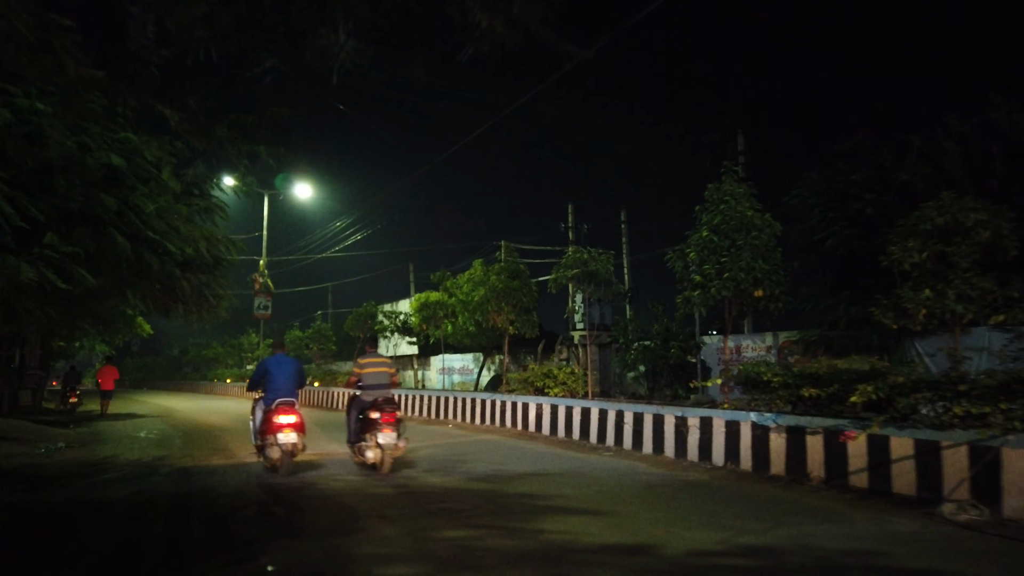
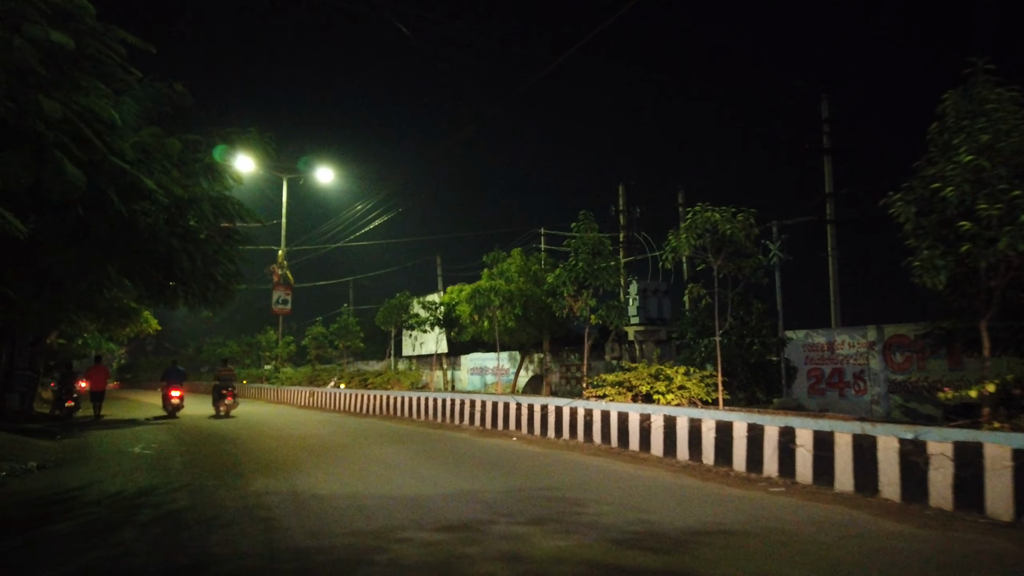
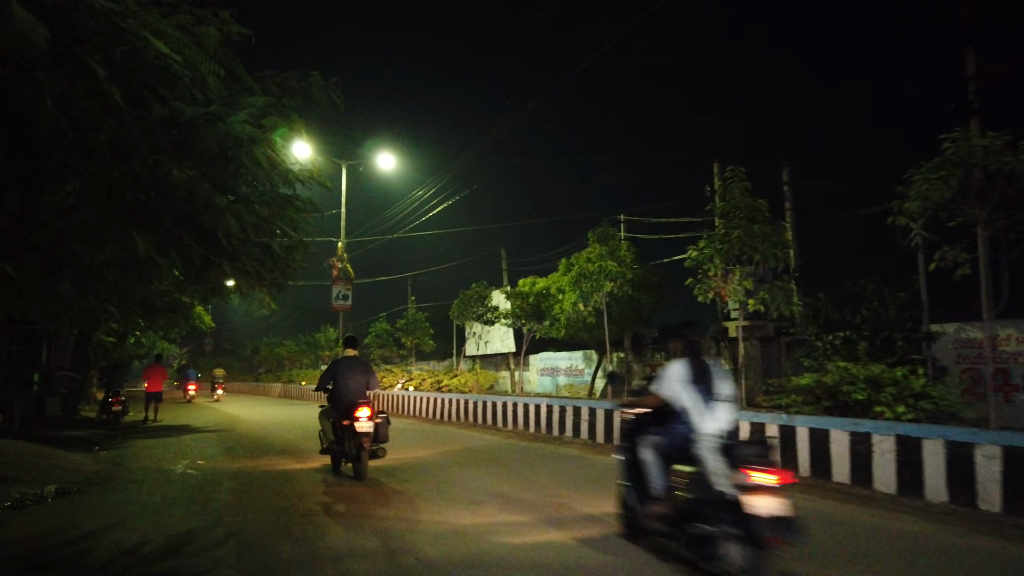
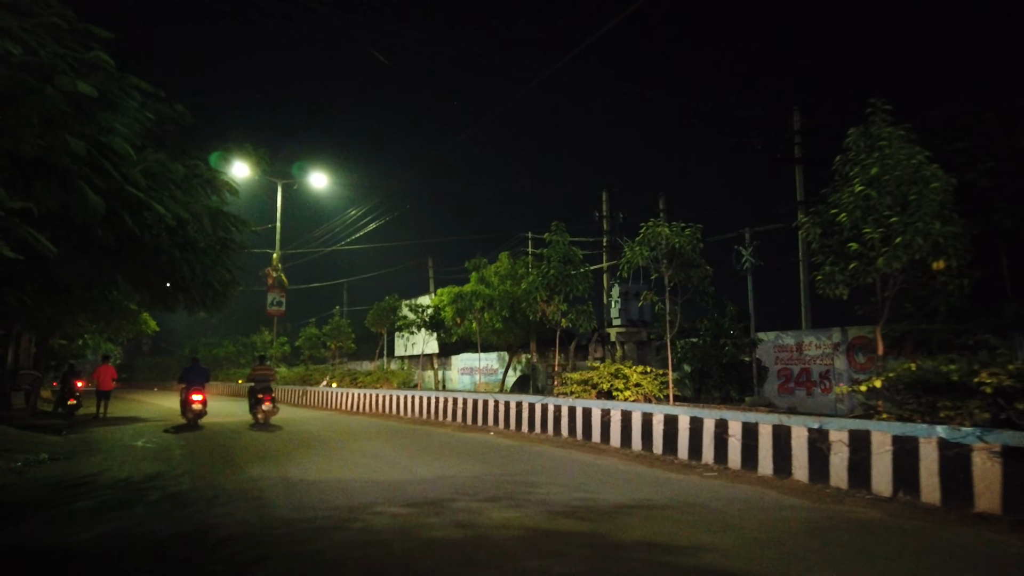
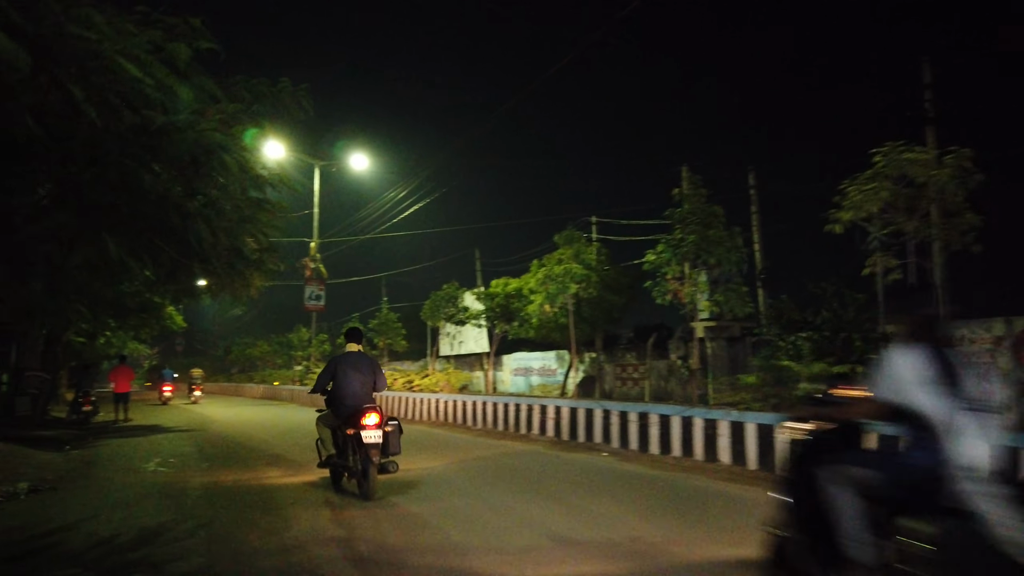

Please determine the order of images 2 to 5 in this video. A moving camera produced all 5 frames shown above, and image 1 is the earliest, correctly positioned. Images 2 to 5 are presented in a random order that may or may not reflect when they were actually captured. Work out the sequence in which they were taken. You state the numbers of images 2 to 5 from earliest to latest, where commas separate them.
4, 2, 5, 3
